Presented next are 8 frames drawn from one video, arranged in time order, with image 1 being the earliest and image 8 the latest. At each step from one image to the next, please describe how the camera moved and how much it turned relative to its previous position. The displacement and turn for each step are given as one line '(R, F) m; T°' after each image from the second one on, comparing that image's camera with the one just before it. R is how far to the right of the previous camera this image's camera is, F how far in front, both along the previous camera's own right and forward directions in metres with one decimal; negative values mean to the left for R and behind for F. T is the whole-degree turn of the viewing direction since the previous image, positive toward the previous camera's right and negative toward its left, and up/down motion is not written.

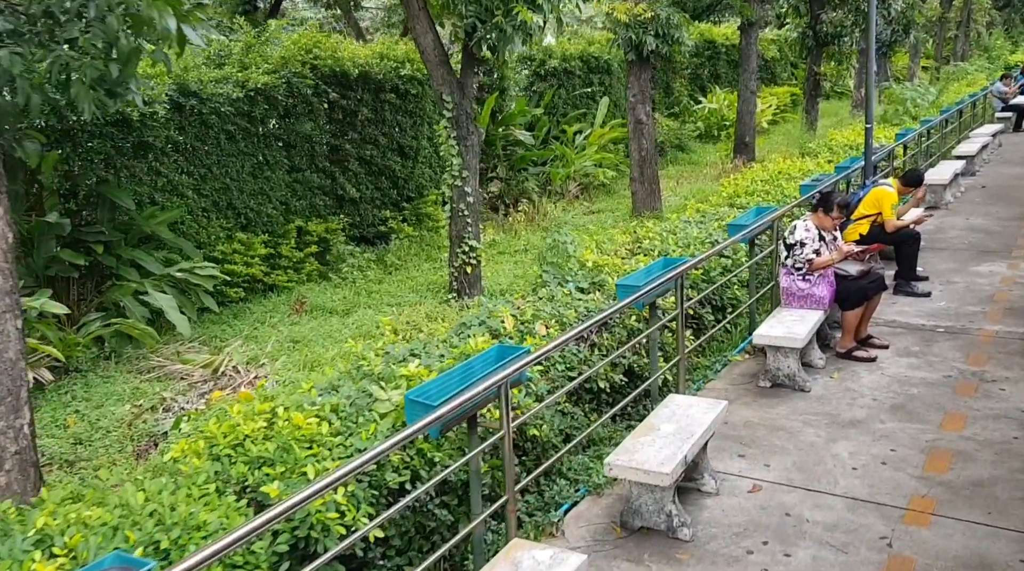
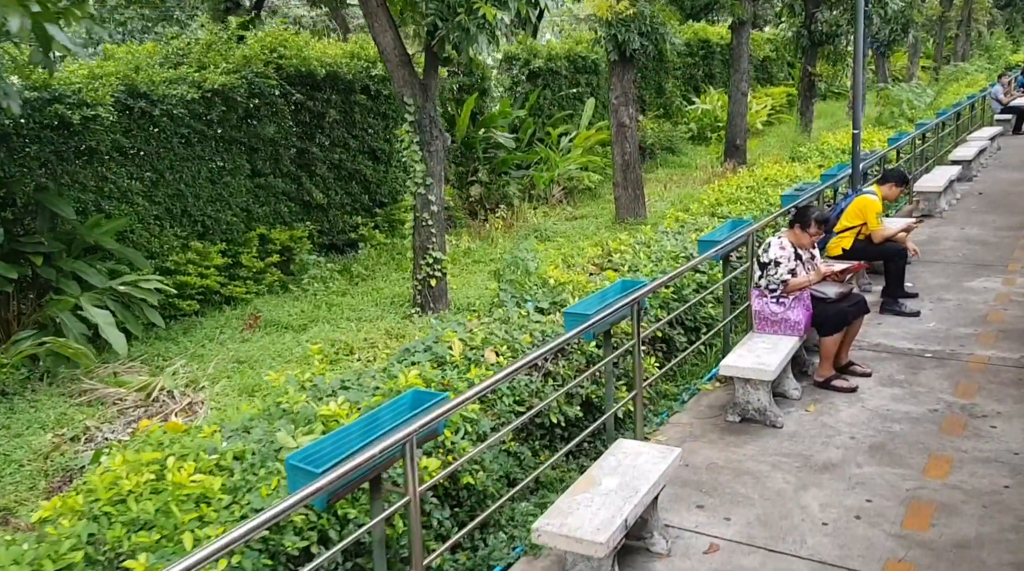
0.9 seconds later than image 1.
(+0.3, +0.5) m; 0°
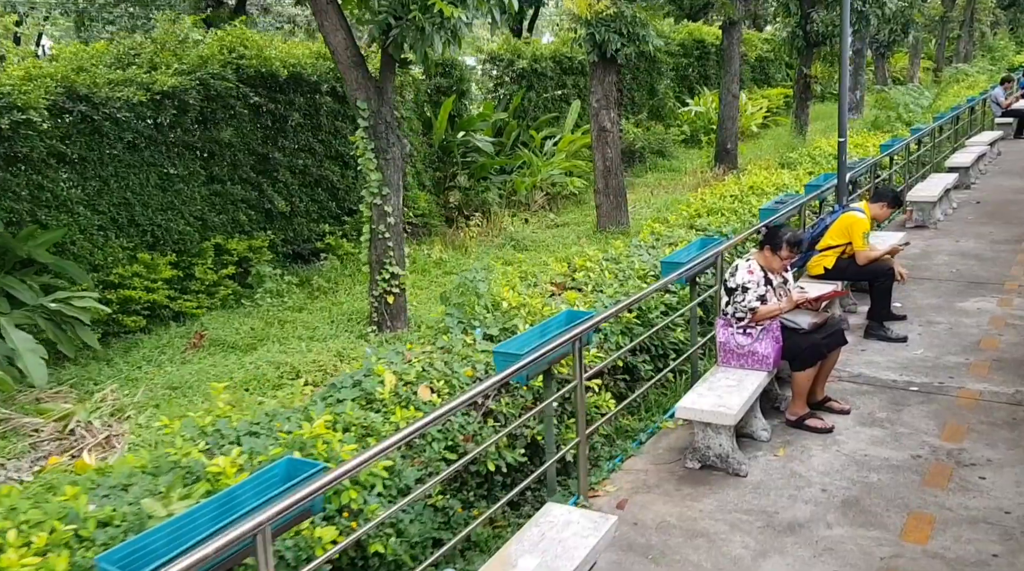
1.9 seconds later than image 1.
(+0.3, +0.5) m; 0°
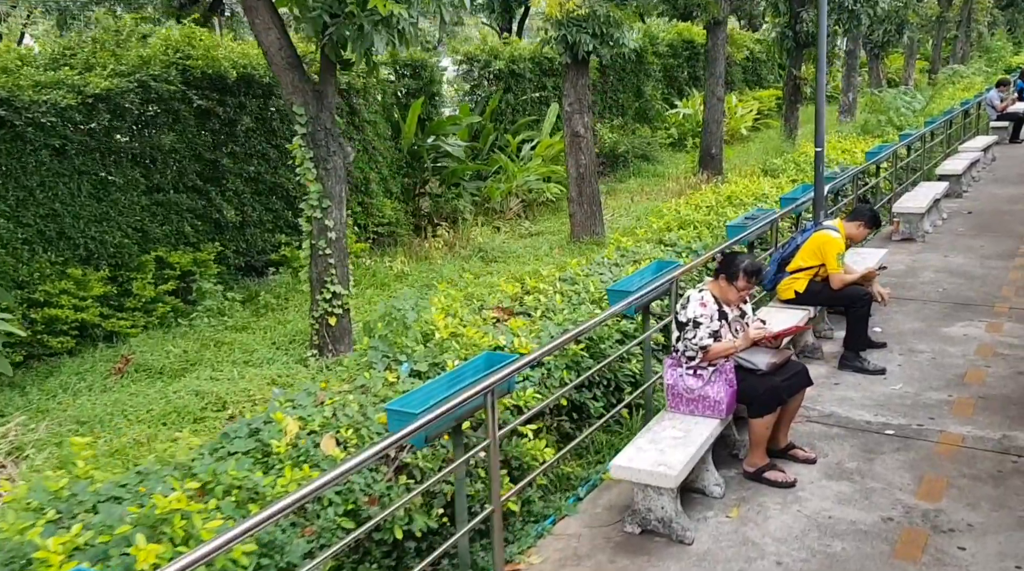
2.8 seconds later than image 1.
(+0.3, +0.6) m; 0°
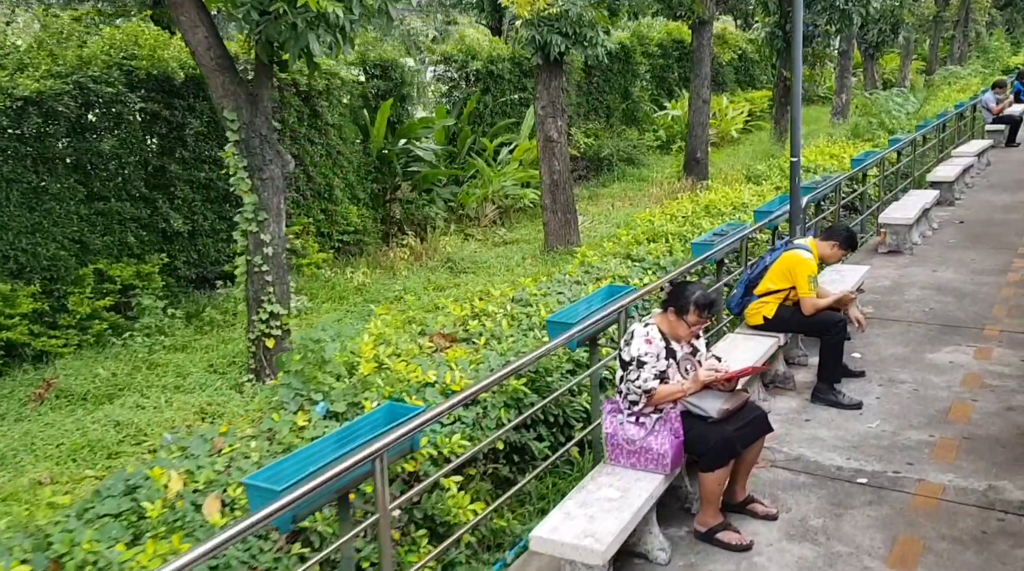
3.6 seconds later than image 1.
(+0.3, +0.5) m; 0°
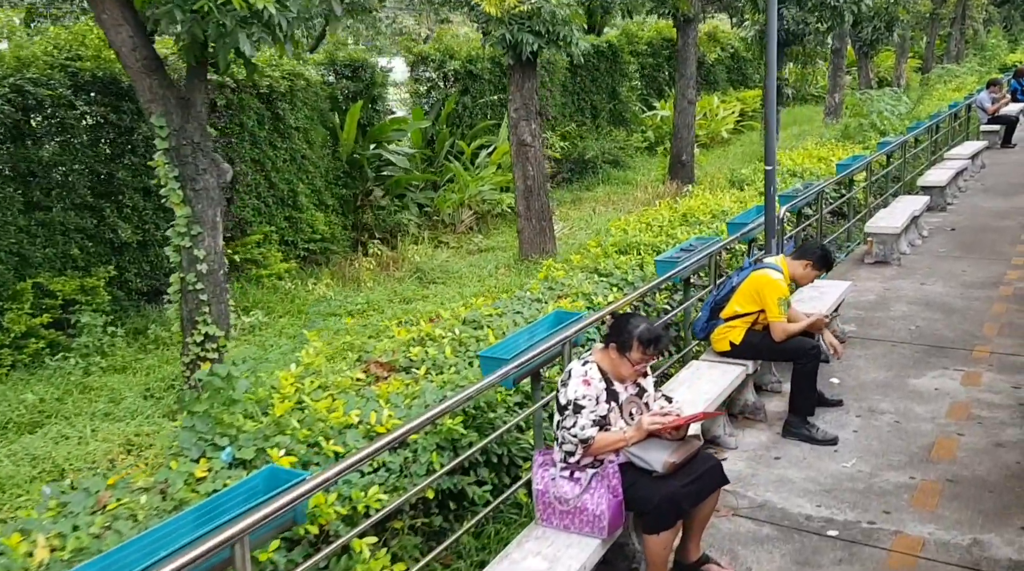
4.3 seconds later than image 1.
(+0.3, +0.5) m; 0°
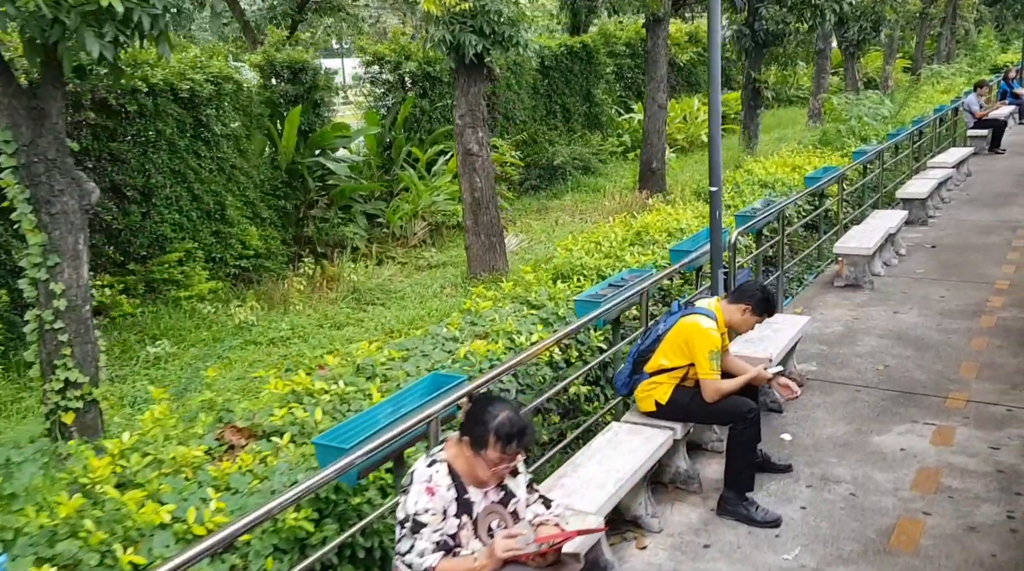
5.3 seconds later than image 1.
(+0.5, +0.8) m; 0°
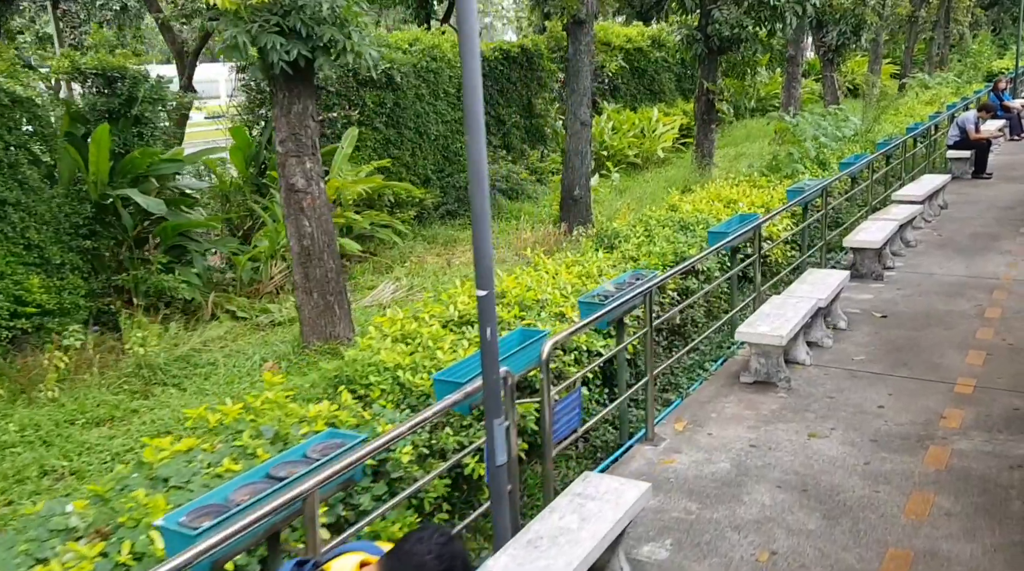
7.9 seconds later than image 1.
(+1.2, +2.0) m; 0°
